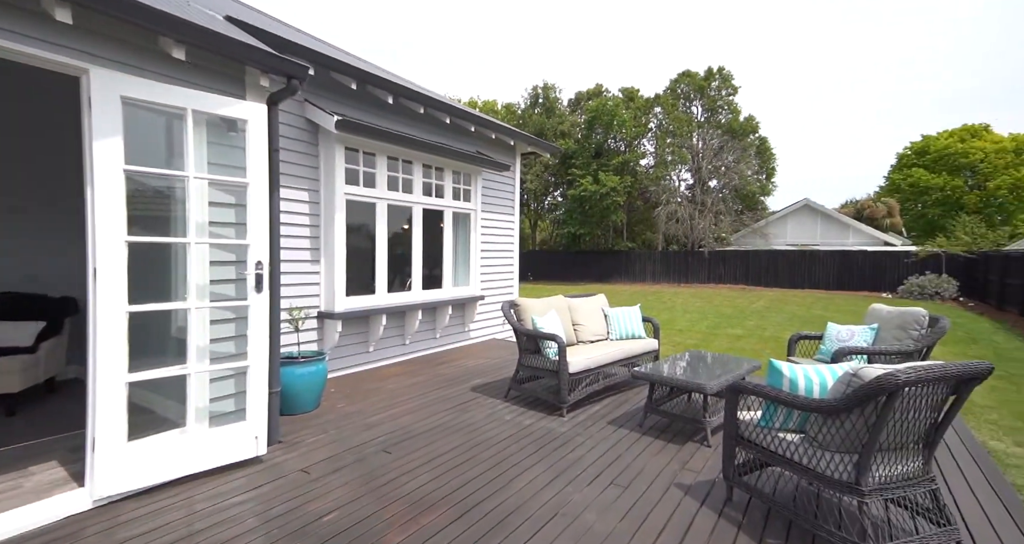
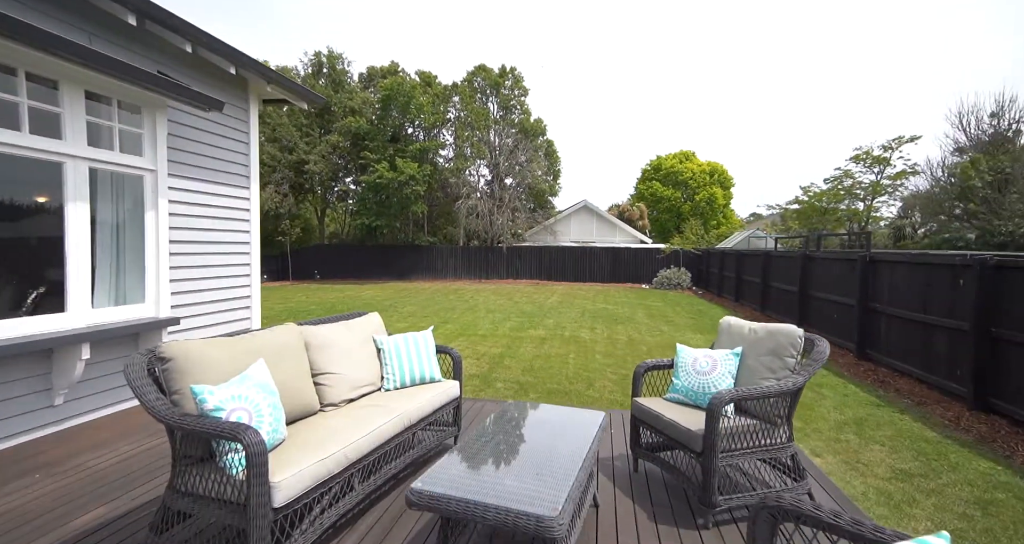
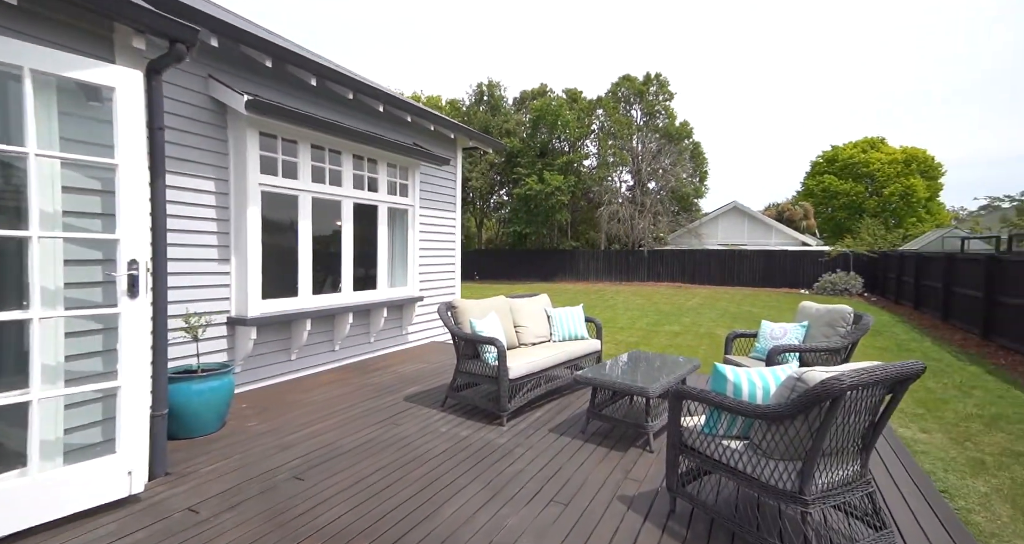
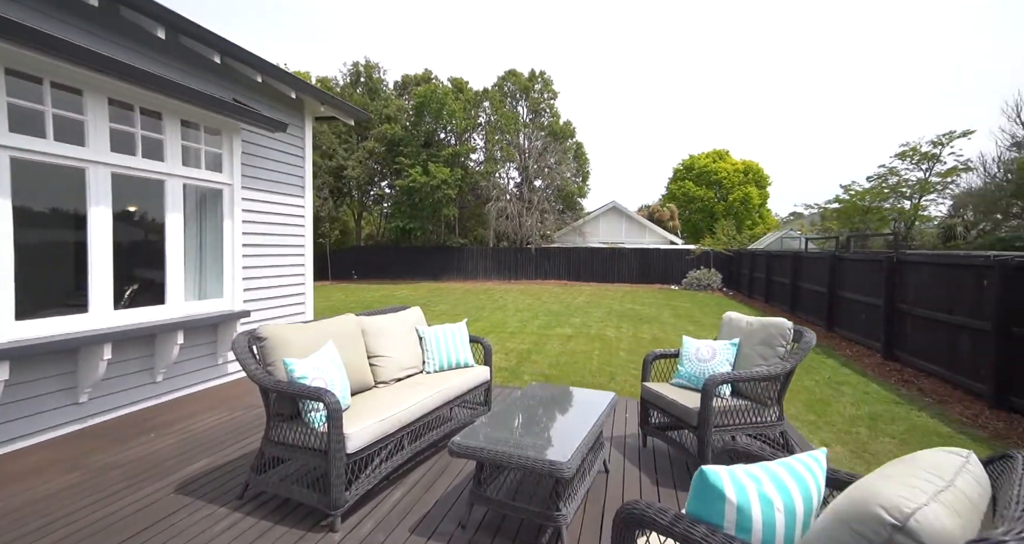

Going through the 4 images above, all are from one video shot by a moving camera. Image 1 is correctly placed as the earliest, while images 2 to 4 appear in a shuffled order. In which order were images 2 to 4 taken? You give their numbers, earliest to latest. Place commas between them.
3, 4, 2
